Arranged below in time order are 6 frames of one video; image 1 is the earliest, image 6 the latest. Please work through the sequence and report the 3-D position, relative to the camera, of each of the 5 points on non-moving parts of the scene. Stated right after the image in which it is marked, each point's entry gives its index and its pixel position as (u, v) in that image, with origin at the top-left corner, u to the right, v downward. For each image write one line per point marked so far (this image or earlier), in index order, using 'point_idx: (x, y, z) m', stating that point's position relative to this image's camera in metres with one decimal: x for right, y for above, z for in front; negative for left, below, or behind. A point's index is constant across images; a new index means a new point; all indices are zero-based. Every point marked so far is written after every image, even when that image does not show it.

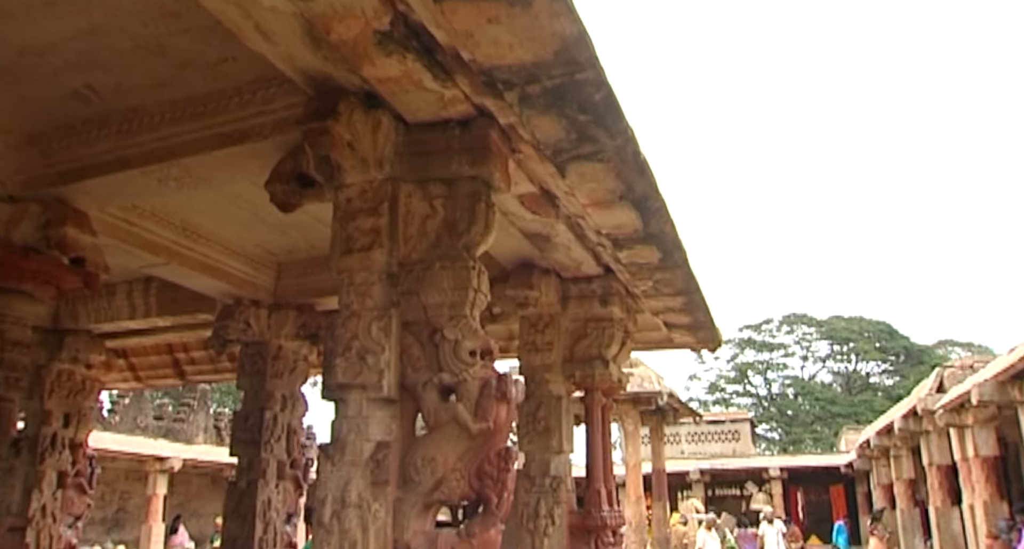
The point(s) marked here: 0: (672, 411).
0: (+3.6, -3.1, +19.0) m
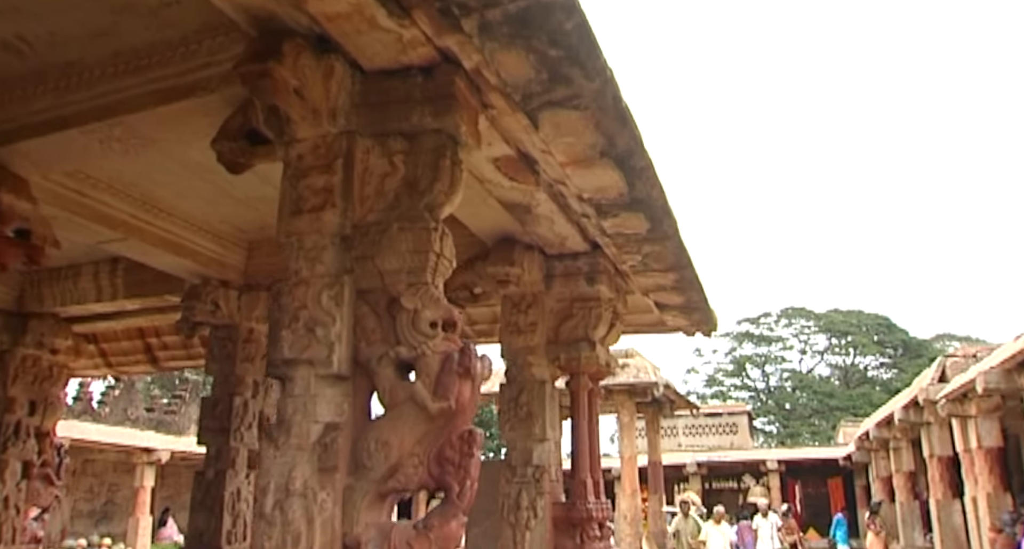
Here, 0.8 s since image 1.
0: (+3.5, -2.8, +18.7) m
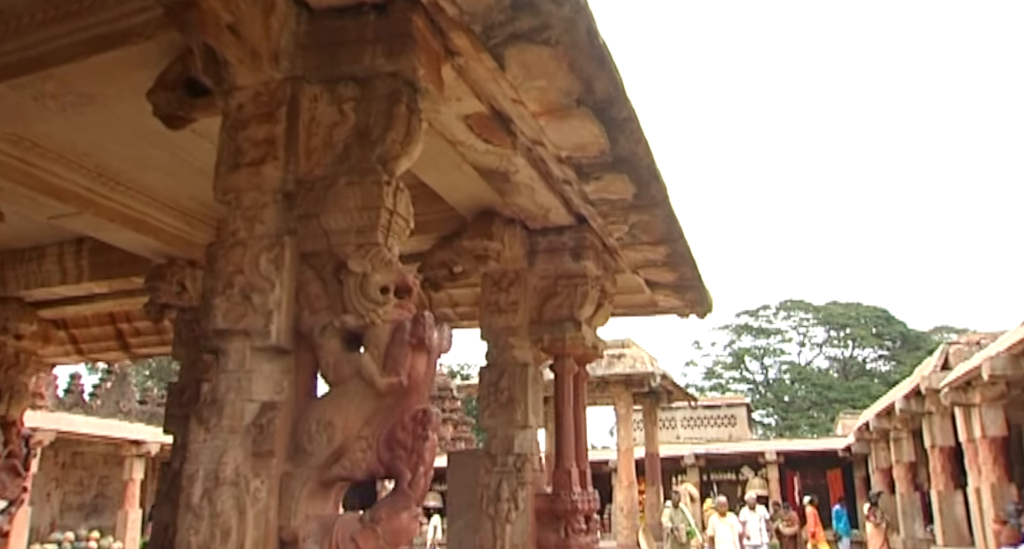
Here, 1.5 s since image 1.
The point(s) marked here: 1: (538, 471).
0: (+3.3, -2.6, +18.4) m
1: (+0.1, -1.1, +4.7) m
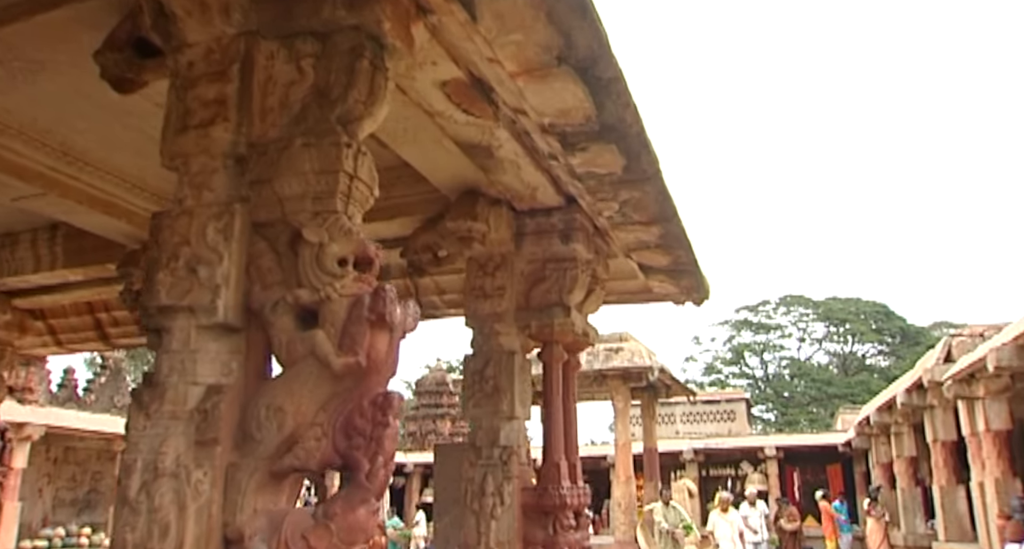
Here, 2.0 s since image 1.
0: (+3.3, -2.4, +18.2) m
1: (+0.1, -1.0, +4.4) m
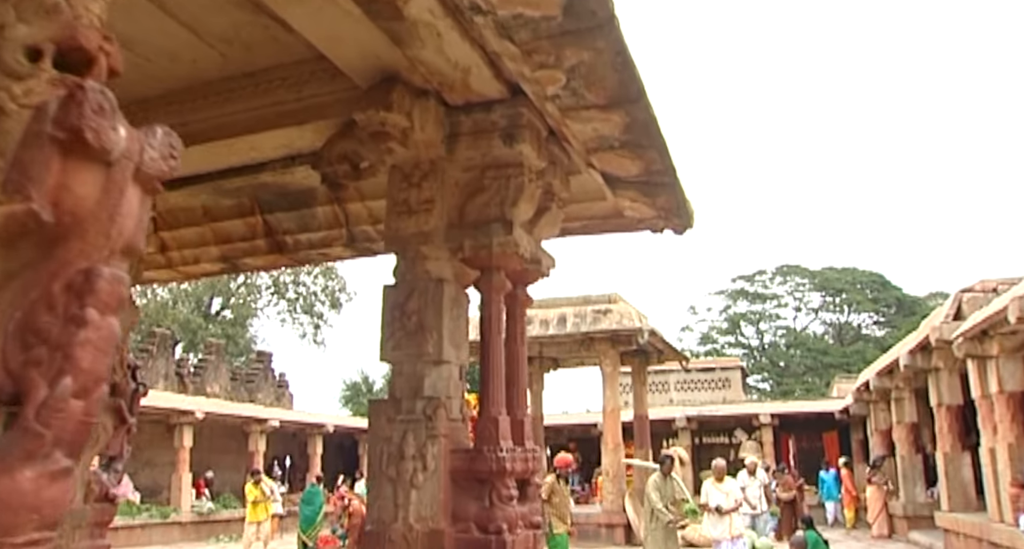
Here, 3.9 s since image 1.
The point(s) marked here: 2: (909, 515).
0: (+2.9, -1.6, +17.3) m
1: (-0.2, -0.6, +3.6) m
2: (+6.8, -4.1, +14.5) m
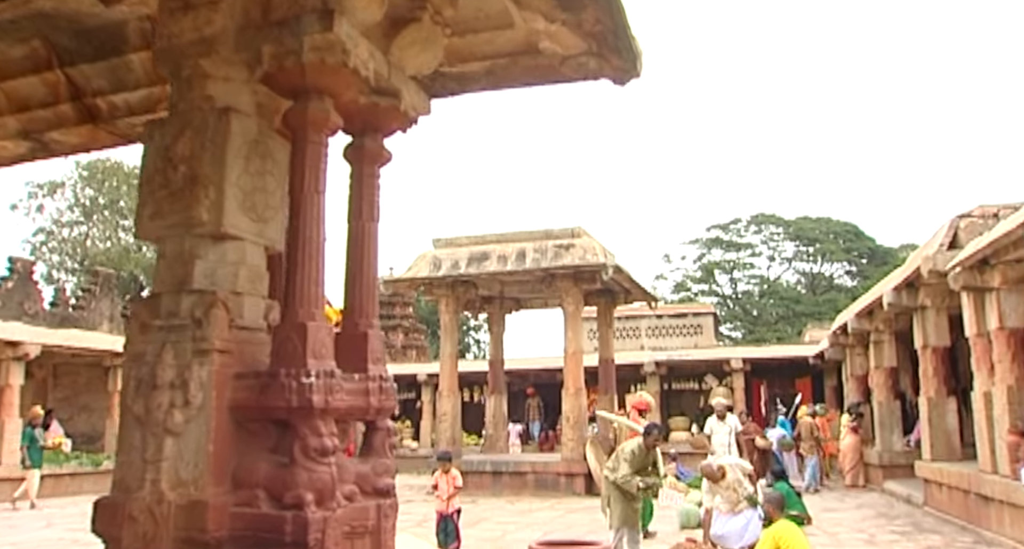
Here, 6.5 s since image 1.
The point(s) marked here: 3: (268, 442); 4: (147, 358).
0: (+2.1, -0.3, +16.2) m
1: (-0.7, -0.2, +2.3) m
2: (+6.0, -3.0, +13.6) m
3: (-0.6, -0.5, +2.3) m
4: (-0.9, -0.2, +2.2) m
